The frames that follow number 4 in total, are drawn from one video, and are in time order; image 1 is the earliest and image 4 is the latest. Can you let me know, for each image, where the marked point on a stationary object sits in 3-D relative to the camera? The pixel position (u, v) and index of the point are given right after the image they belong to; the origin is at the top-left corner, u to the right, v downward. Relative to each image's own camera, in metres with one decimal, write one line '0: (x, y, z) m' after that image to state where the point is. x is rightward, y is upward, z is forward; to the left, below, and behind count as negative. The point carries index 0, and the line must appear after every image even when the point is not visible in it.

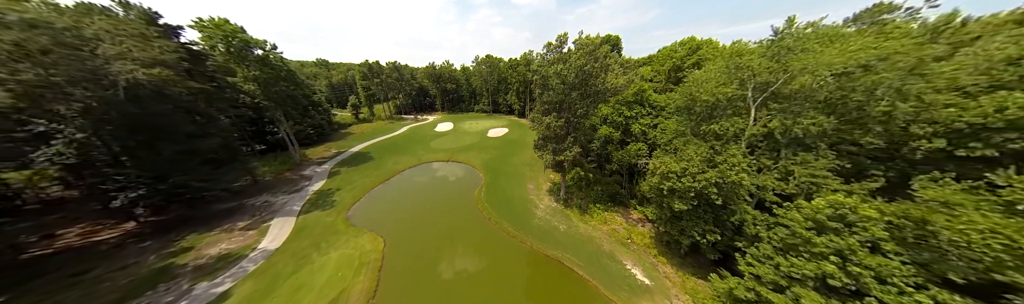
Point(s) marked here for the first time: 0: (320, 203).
0: (-18.6, -5.0, +16.0) m
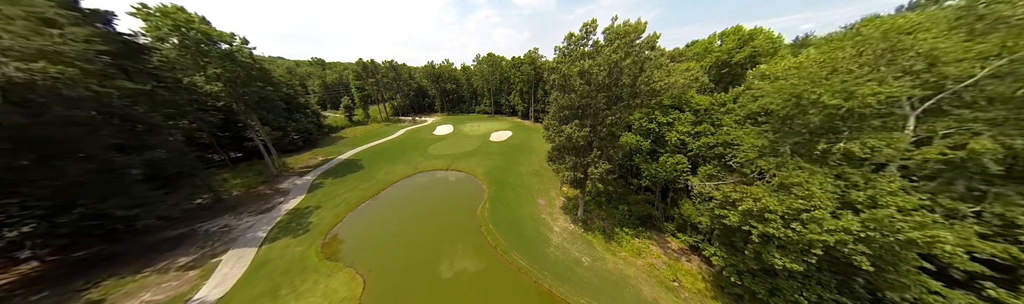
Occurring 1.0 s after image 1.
0: (-17.8, -6.0, +13.4) m
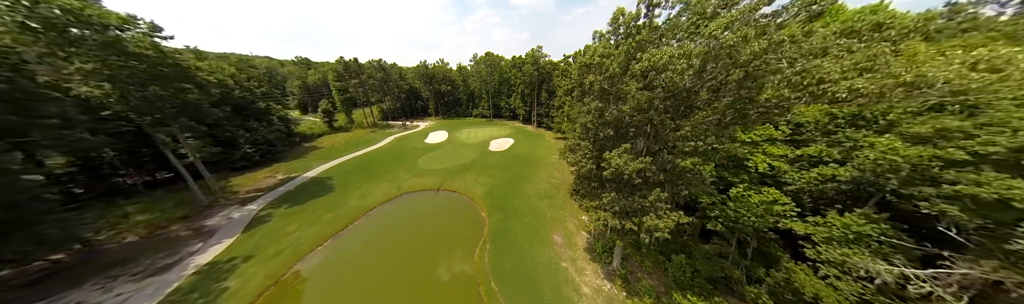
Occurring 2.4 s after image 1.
0: (-17.2, -7.9, +8.8) m
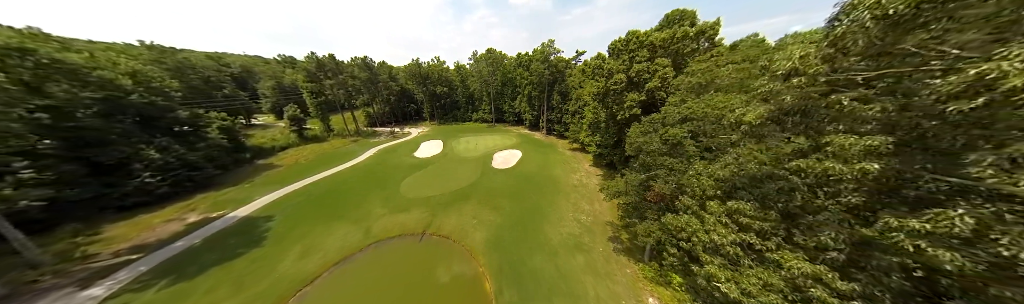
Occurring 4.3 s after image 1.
0: (-15.9, -10.4, +2.4) m
